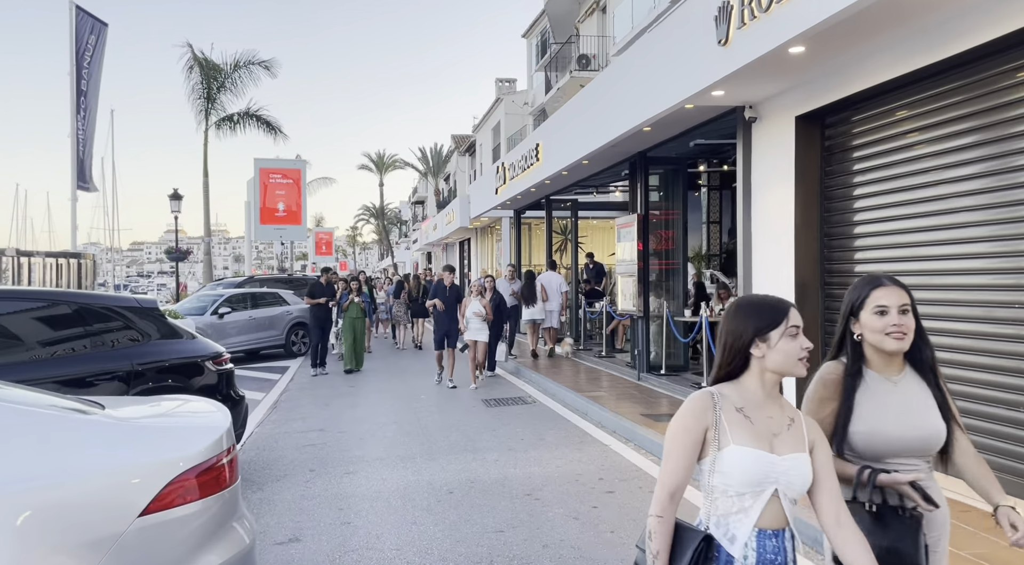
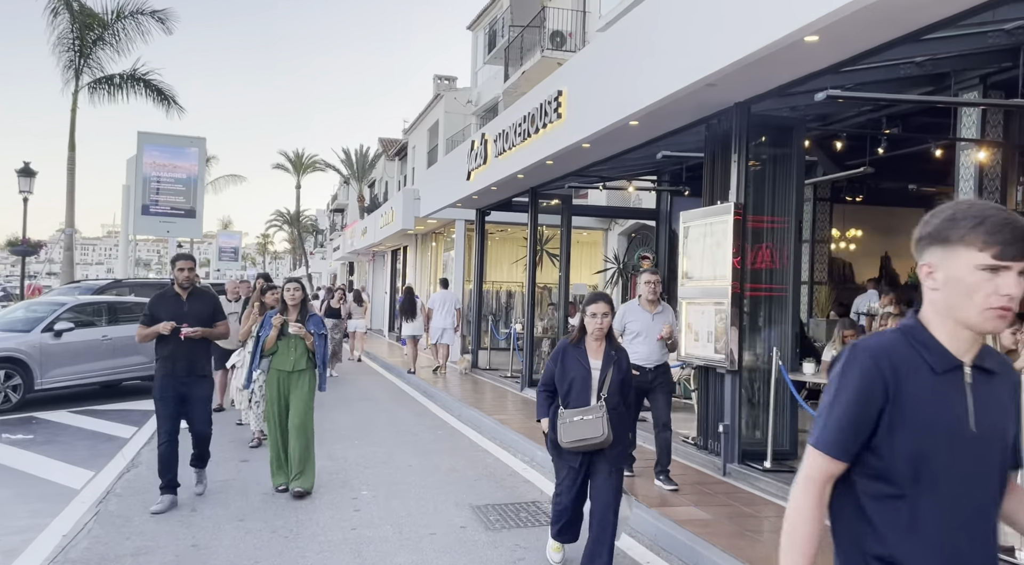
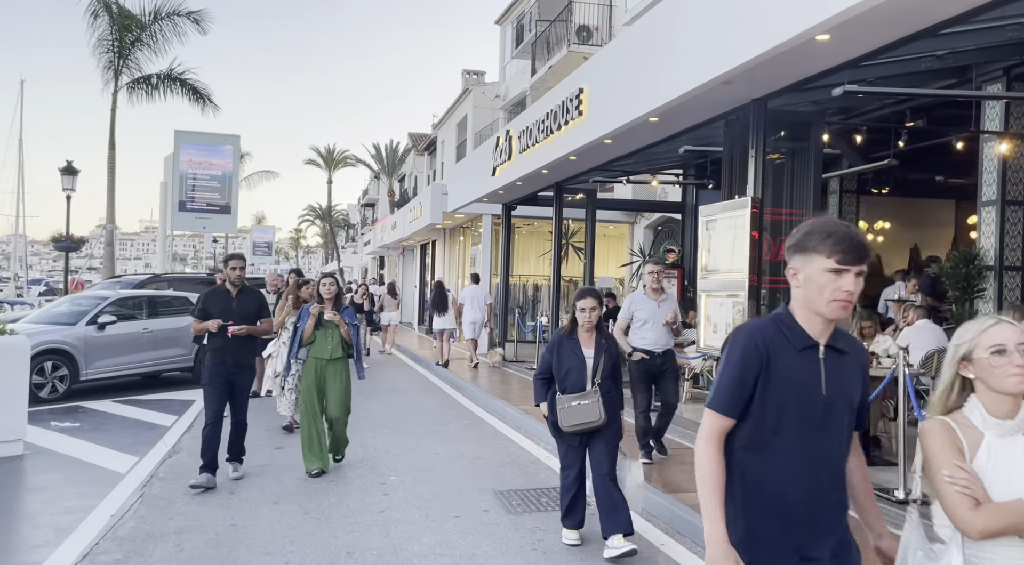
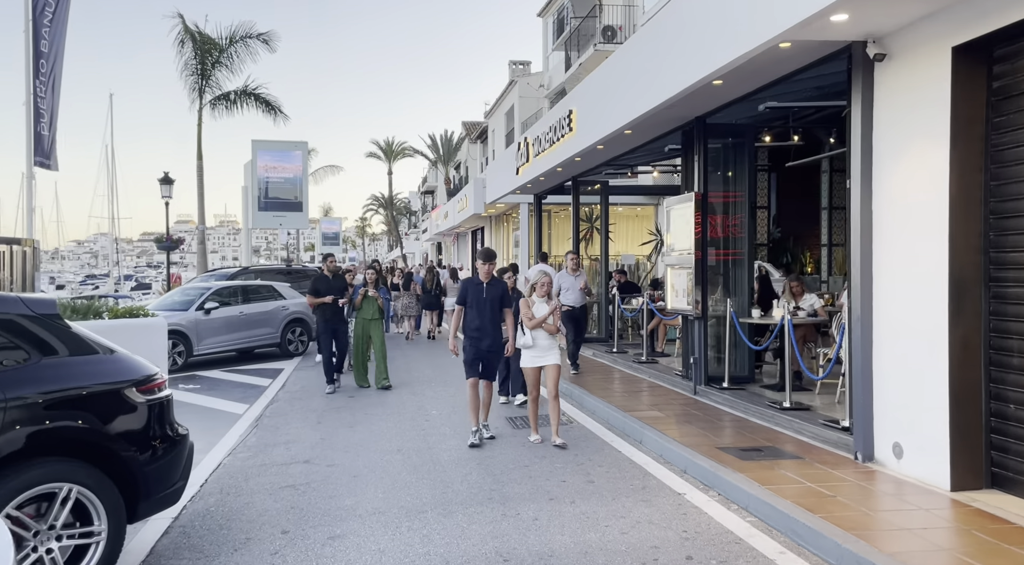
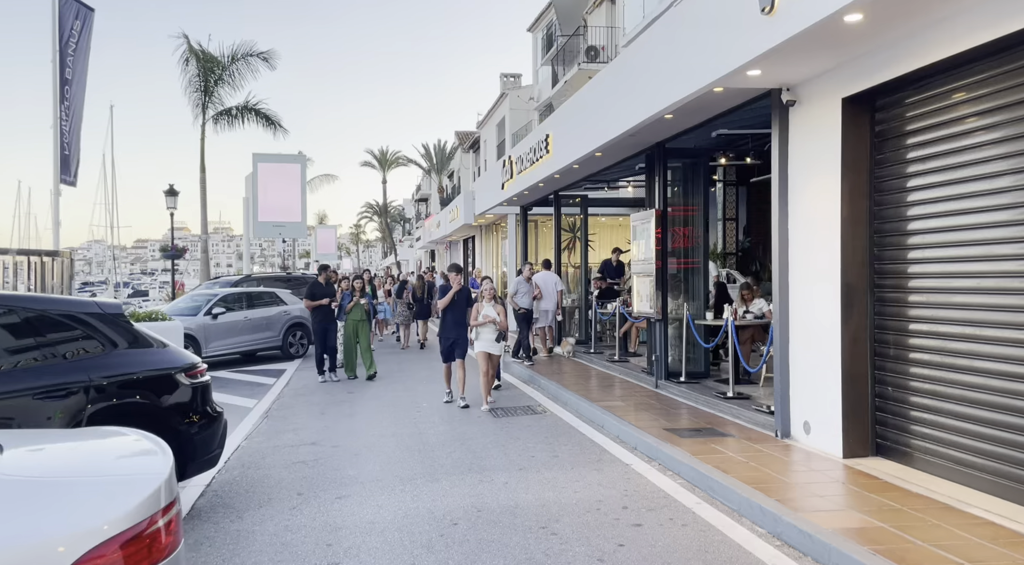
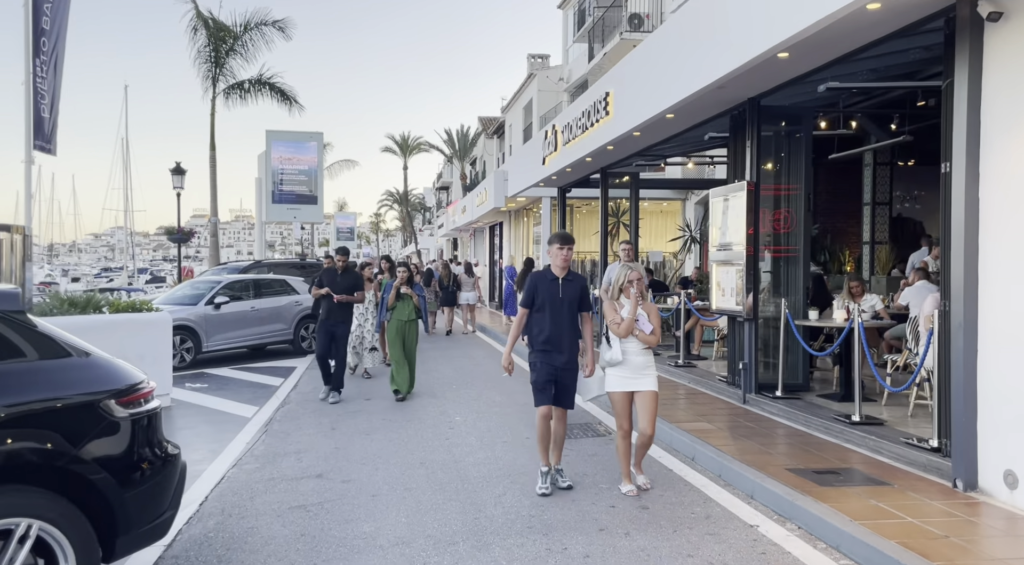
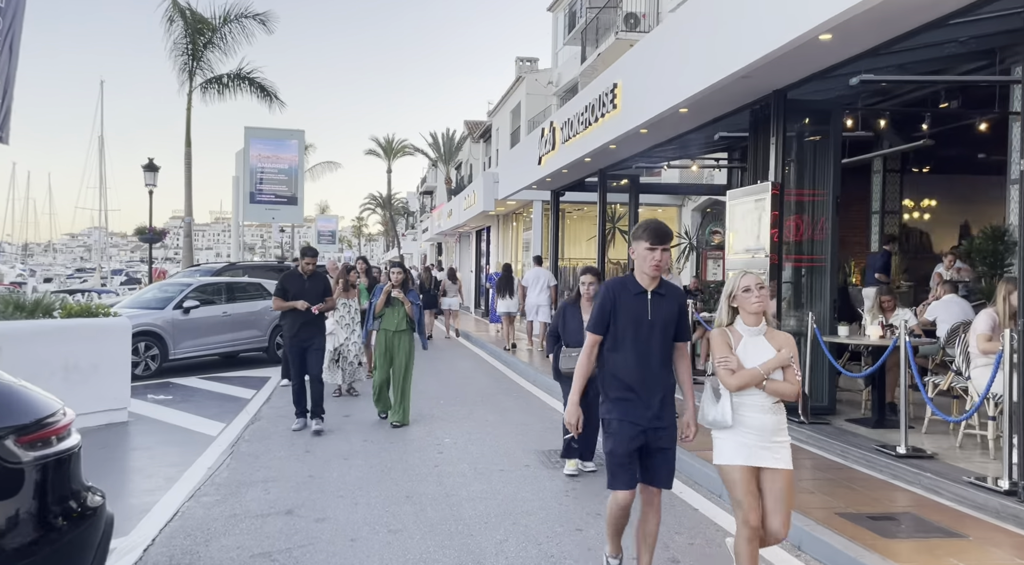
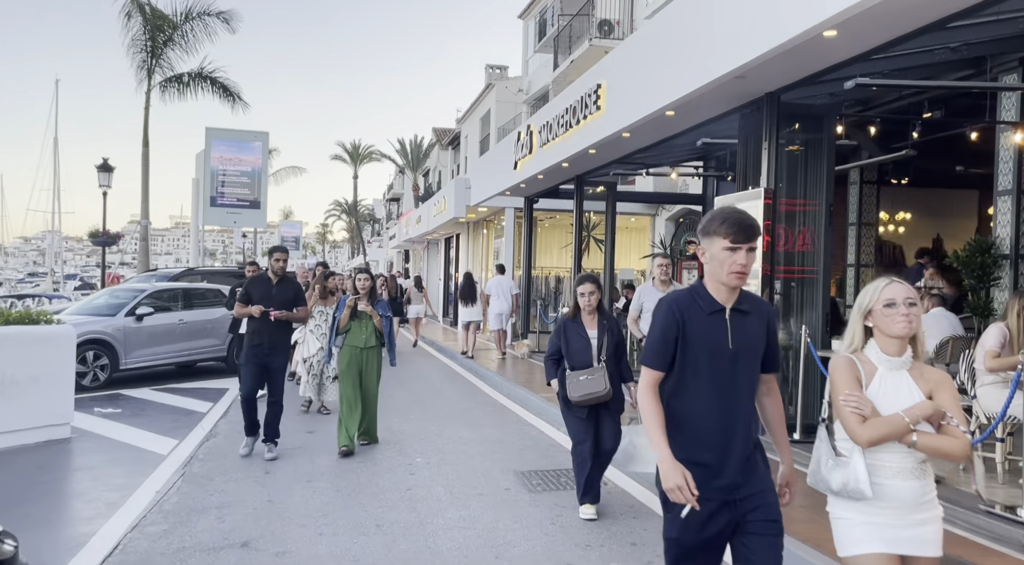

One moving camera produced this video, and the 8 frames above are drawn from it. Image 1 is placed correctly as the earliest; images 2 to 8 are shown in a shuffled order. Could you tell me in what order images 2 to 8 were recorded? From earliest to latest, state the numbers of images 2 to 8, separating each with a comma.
5, 4, 6, 7, 8, 3, 2
